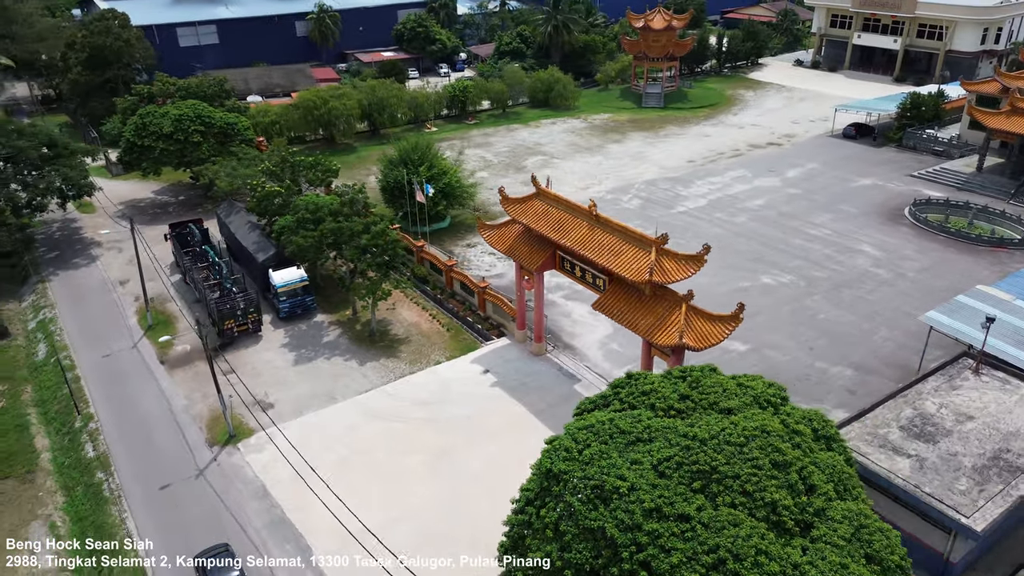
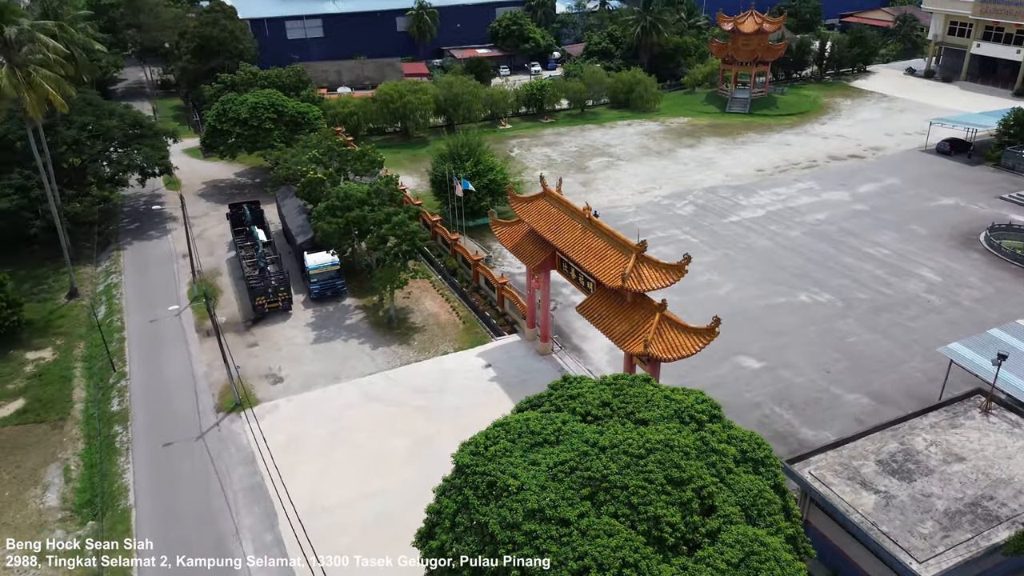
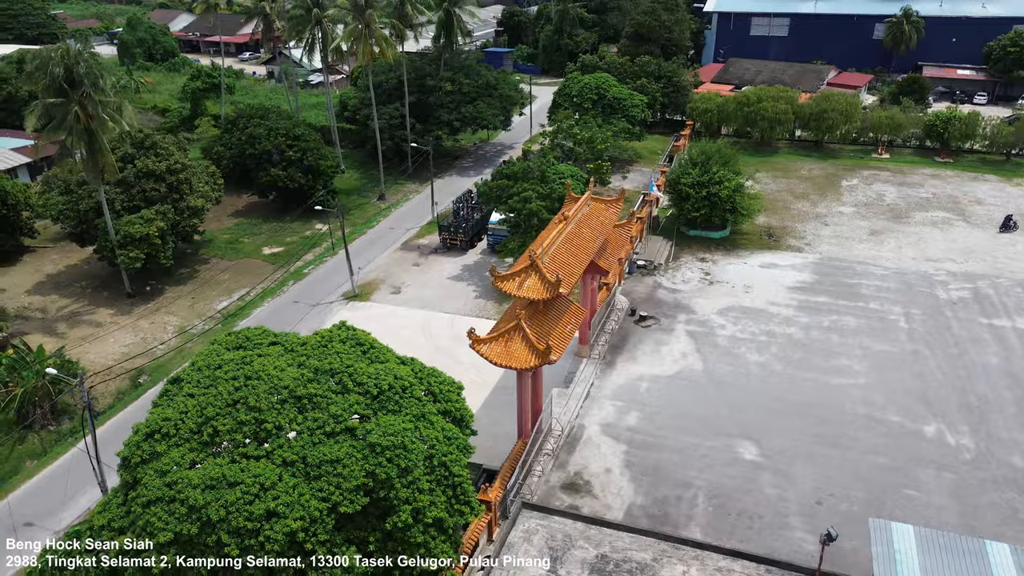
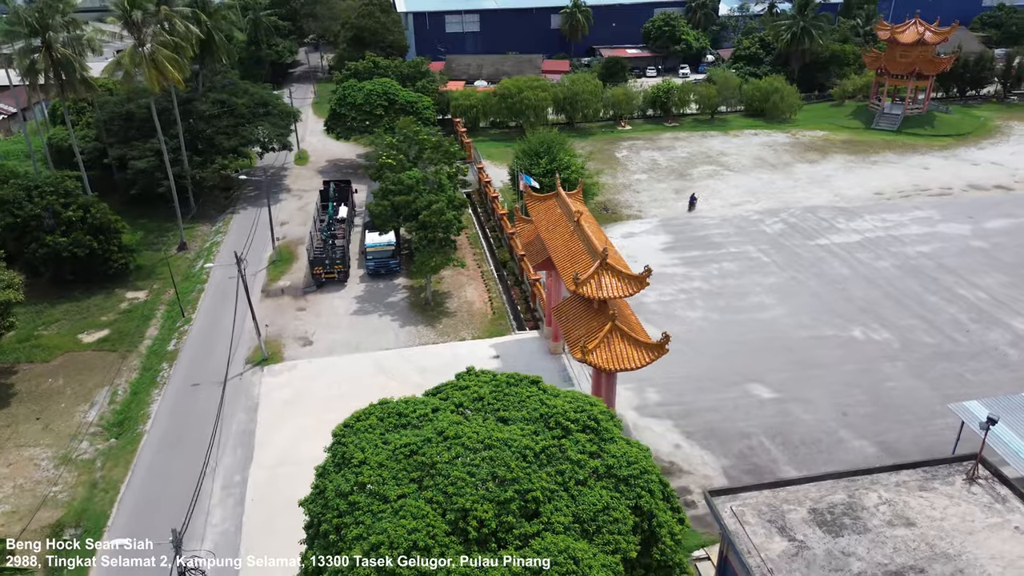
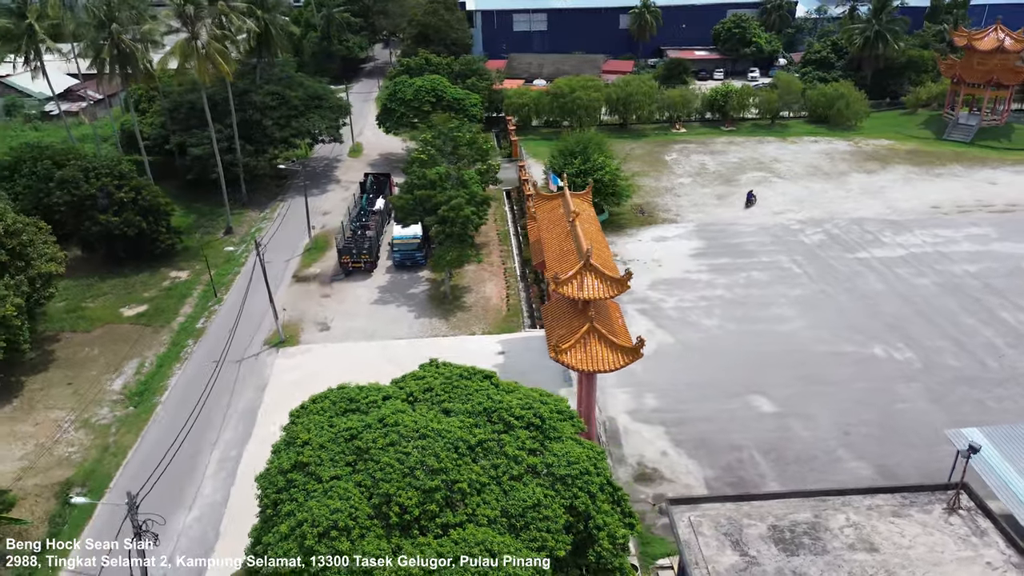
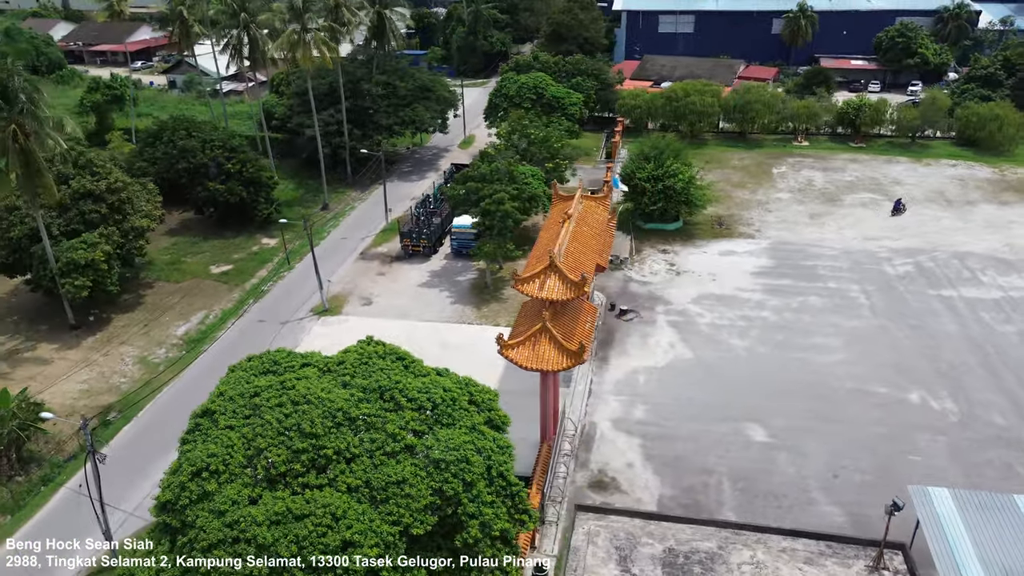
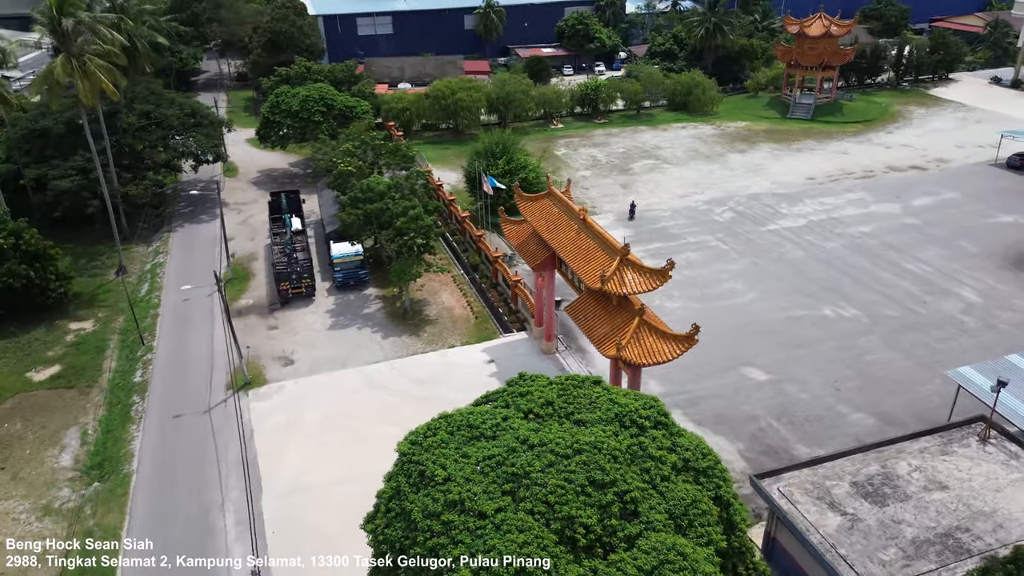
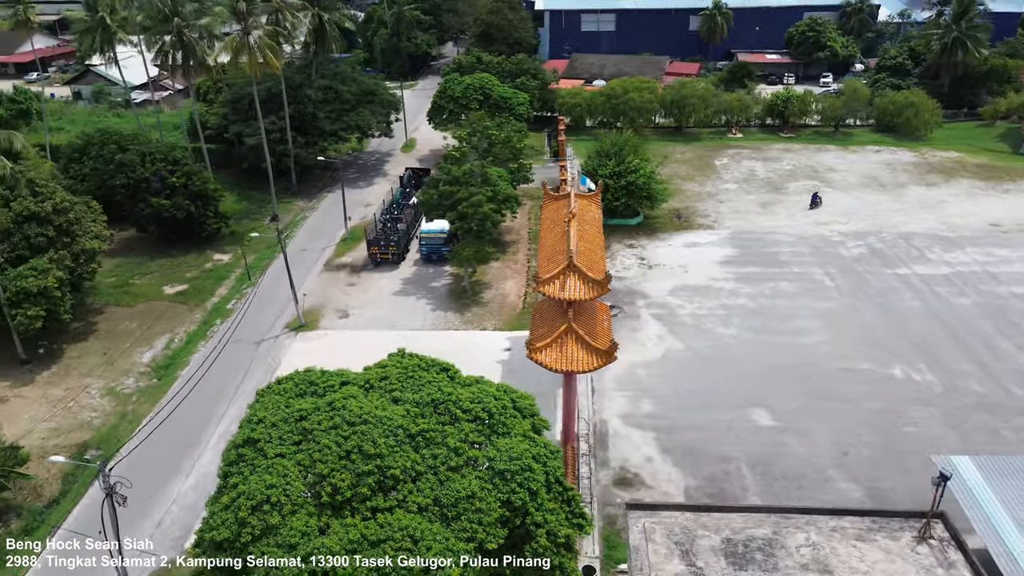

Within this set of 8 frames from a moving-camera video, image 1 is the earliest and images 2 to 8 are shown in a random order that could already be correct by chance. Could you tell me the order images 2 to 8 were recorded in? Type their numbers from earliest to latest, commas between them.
2, 7, 4, 5, 8, 6, 3
